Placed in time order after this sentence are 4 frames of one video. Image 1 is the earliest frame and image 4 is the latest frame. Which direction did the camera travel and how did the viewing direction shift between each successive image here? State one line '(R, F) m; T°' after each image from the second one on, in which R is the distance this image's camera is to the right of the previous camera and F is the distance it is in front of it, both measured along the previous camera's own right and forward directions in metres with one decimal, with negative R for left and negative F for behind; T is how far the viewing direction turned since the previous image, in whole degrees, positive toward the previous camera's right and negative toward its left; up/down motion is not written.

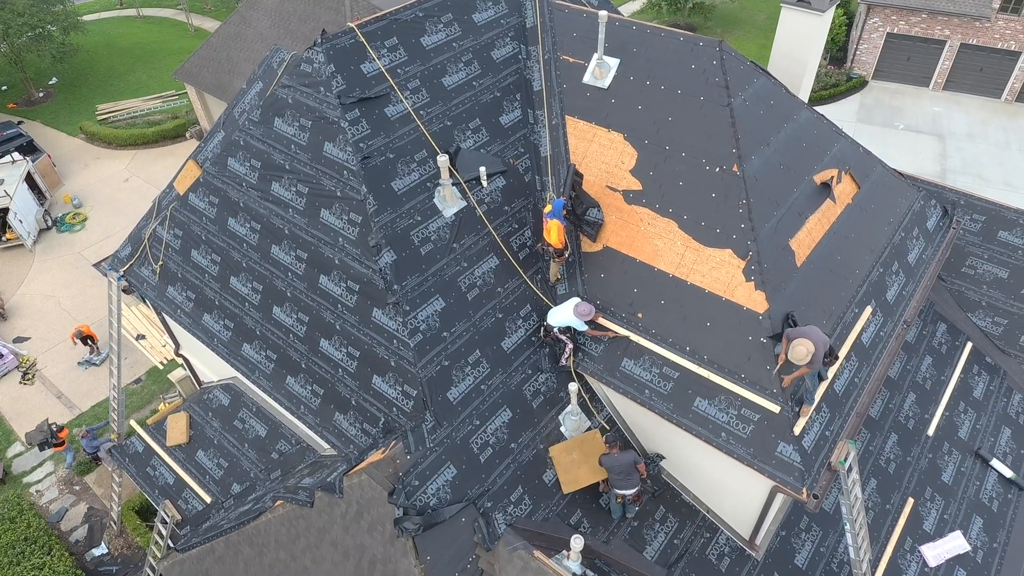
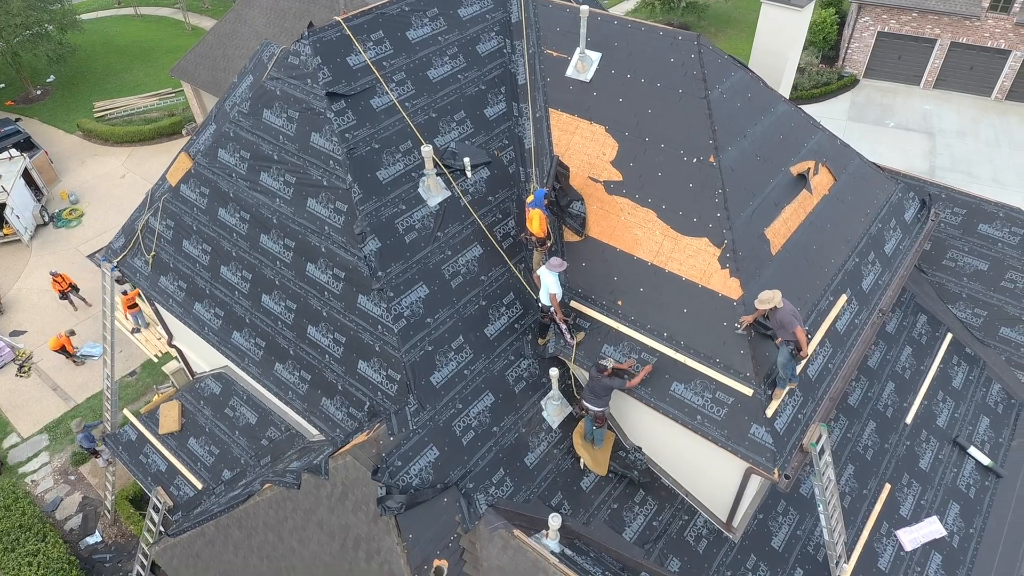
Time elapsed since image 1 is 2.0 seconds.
(+0.2, -0.2) m; 0°
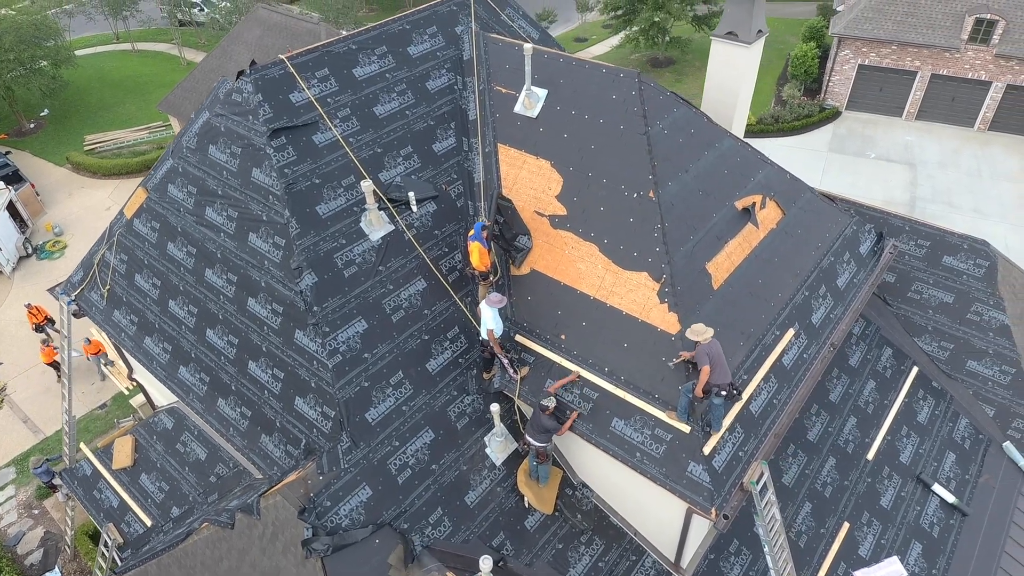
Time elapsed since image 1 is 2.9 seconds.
(+0.9, +0.1) m; 0°
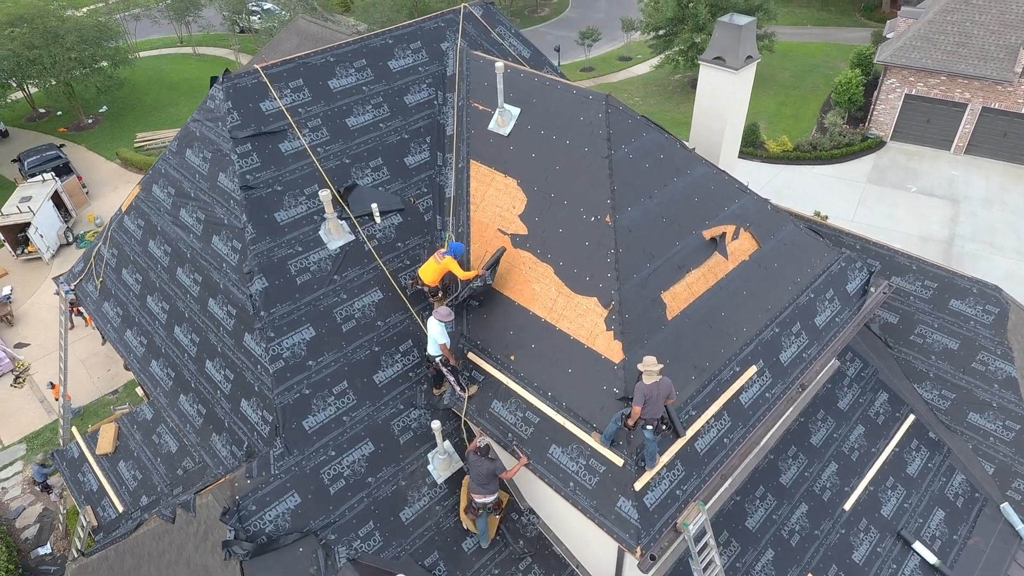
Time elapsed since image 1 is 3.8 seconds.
(+1.4, +0.1) m; -4°
